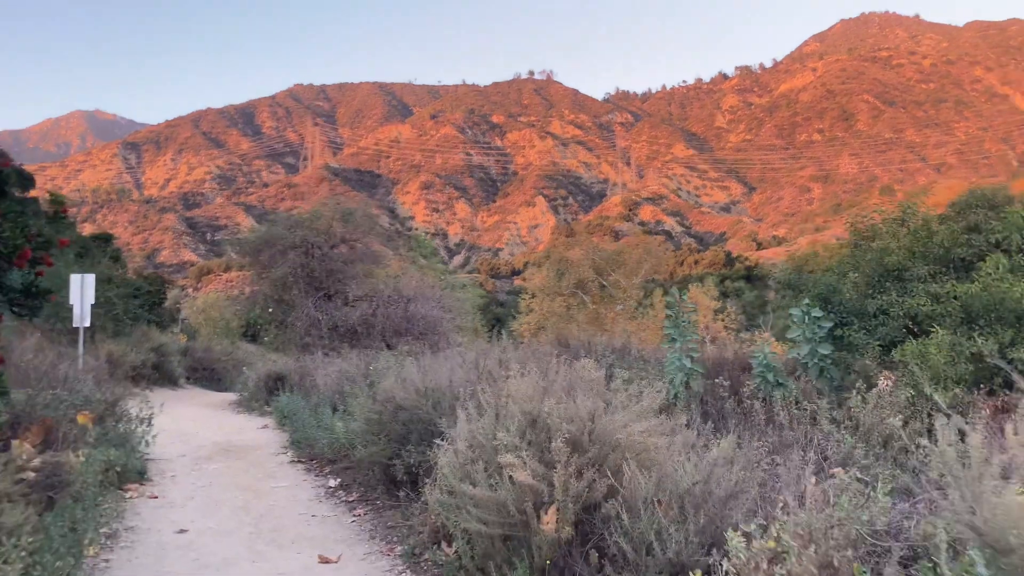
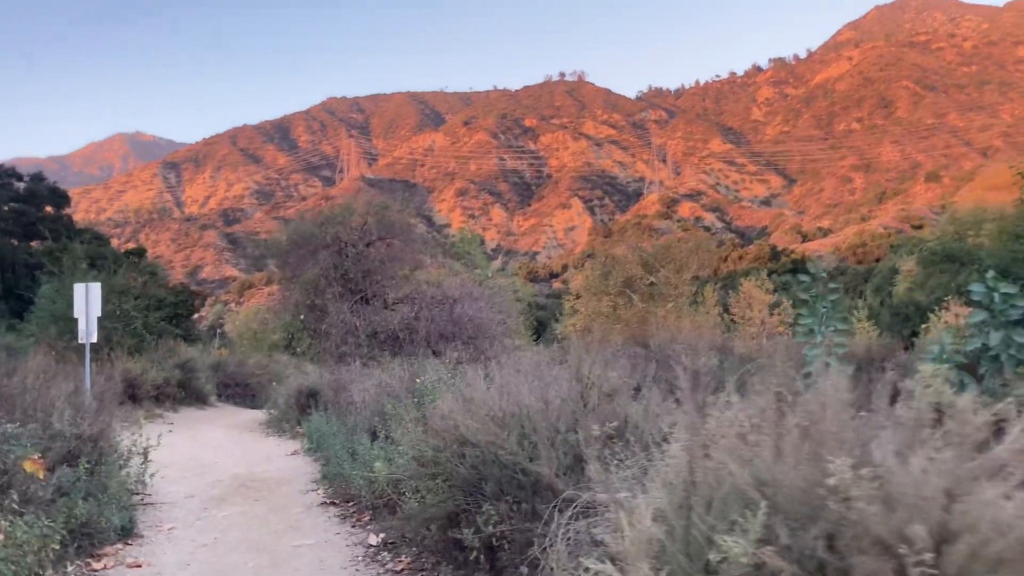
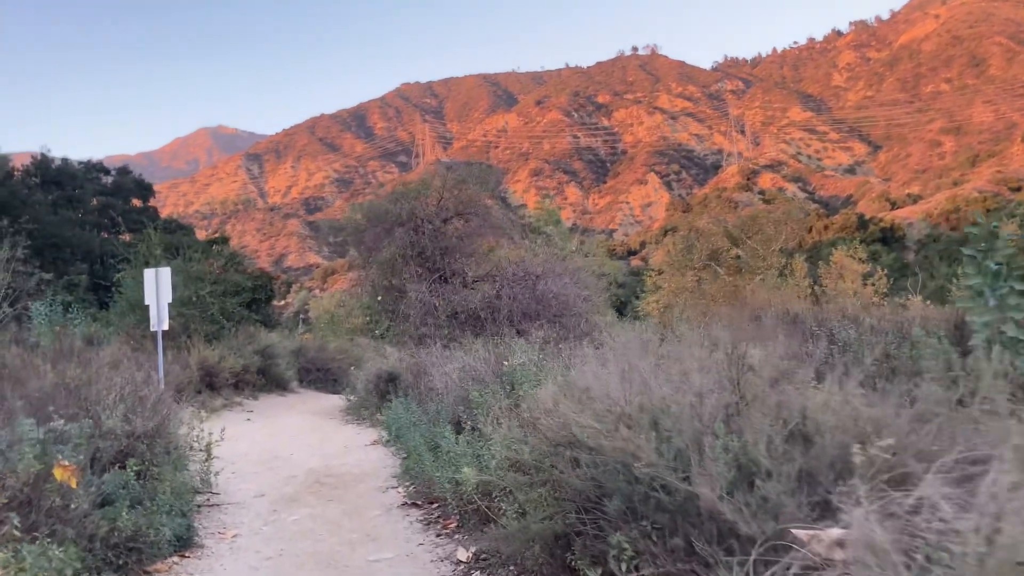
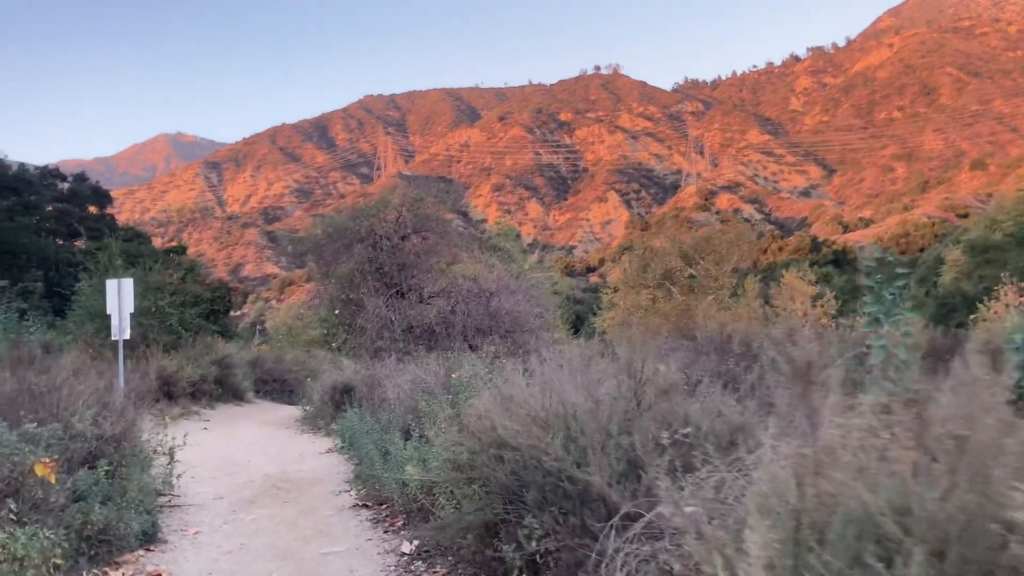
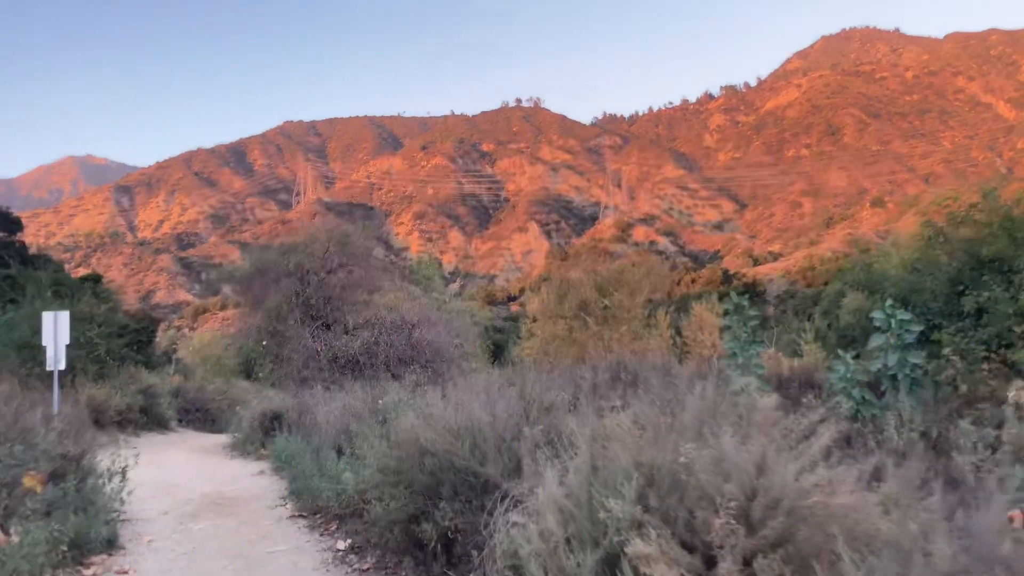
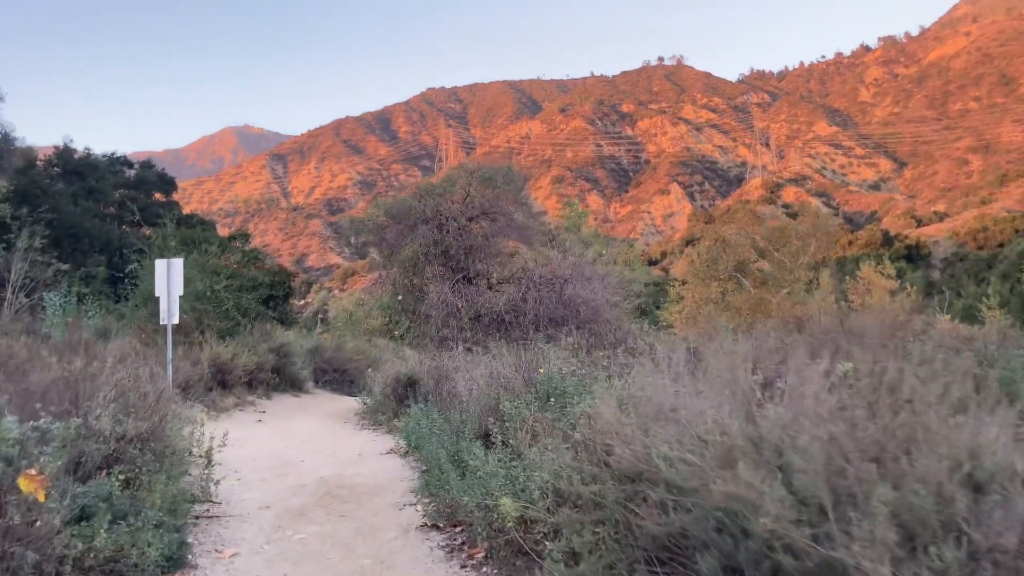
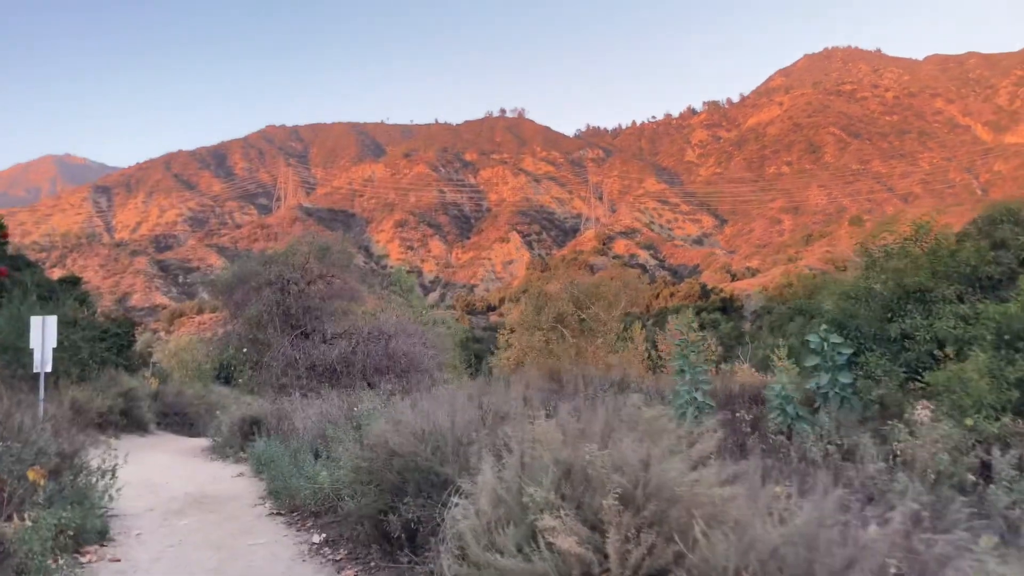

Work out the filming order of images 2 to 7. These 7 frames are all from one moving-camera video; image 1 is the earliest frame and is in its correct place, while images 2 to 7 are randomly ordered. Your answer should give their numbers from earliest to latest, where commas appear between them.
7, 5, 2, 4, 3, 6
